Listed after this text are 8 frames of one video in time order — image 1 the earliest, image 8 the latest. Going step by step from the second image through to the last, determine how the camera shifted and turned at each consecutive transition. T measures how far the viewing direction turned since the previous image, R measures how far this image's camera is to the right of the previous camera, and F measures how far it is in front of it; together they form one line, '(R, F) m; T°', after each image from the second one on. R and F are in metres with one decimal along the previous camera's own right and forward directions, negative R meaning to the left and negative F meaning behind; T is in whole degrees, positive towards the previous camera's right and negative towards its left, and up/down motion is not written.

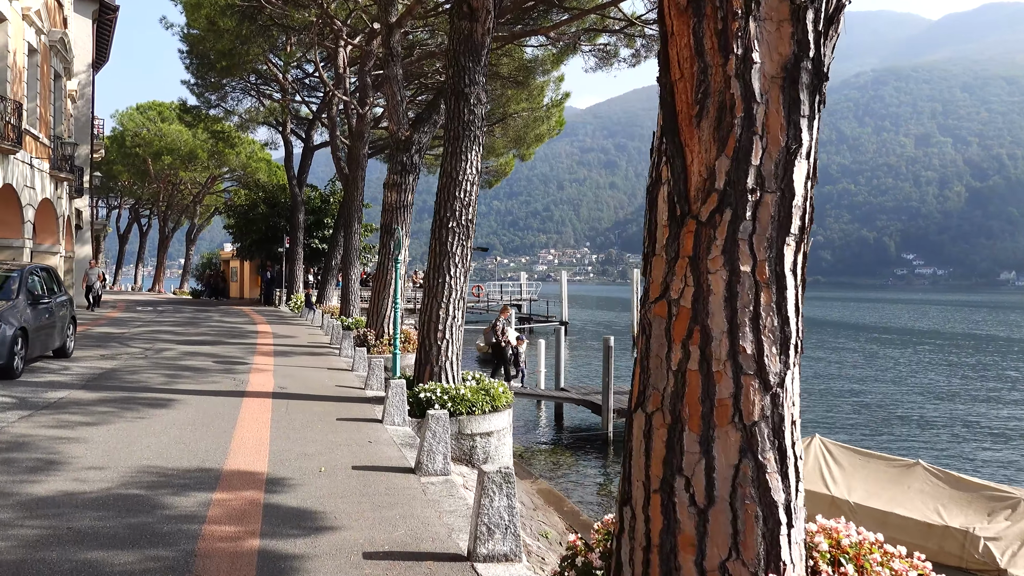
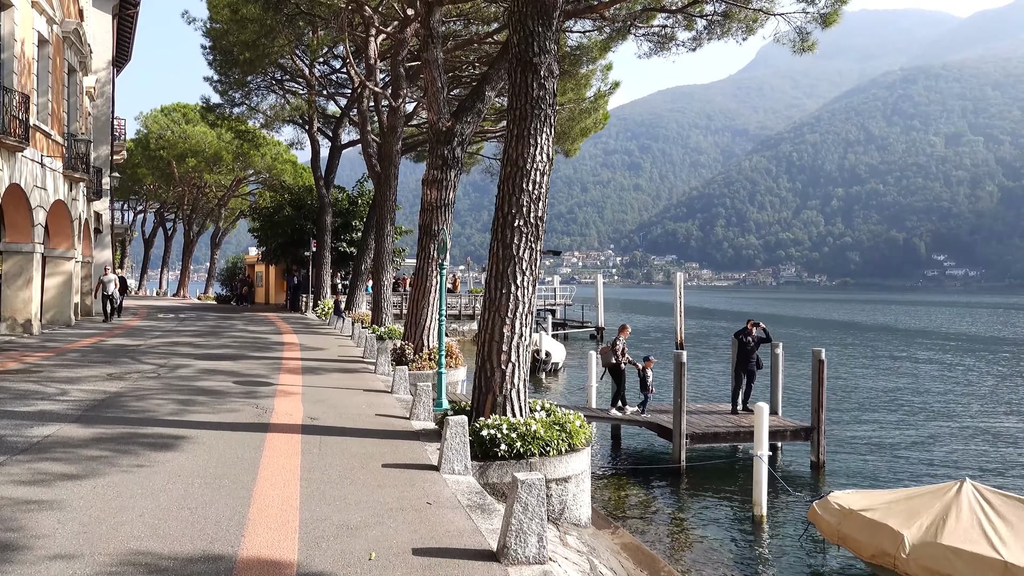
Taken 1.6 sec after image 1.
(-0.5, +1.8) m; -2°
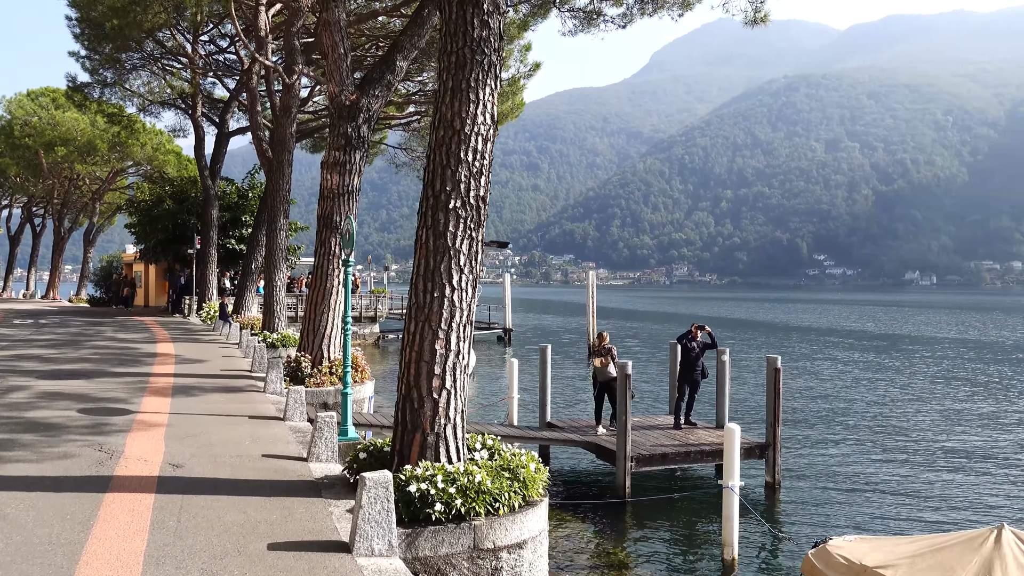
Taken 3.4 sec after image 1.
(-0.3, +2.0) m; +7°
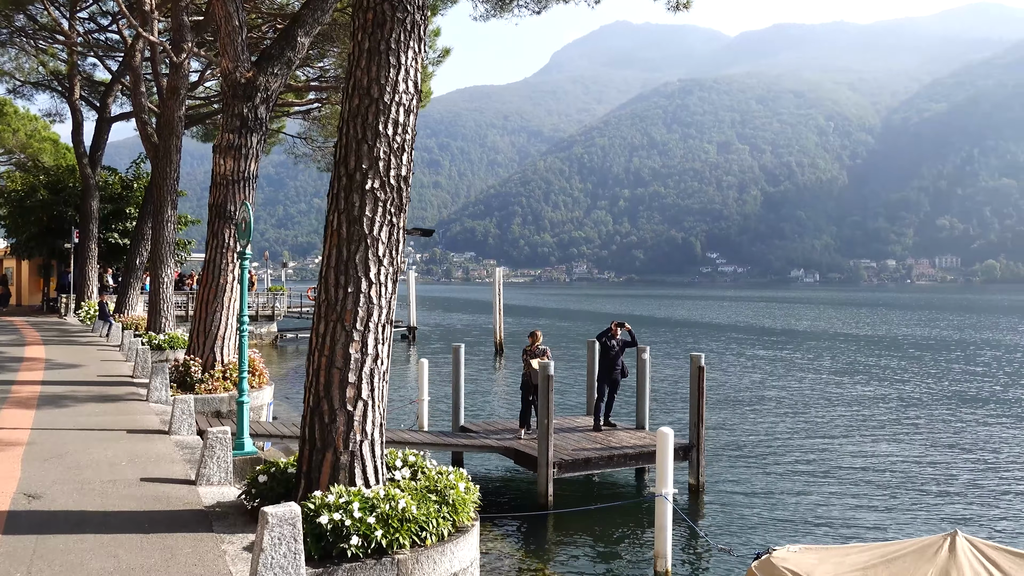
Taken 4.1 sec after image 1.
(-0.2, +0.8) m; +7°
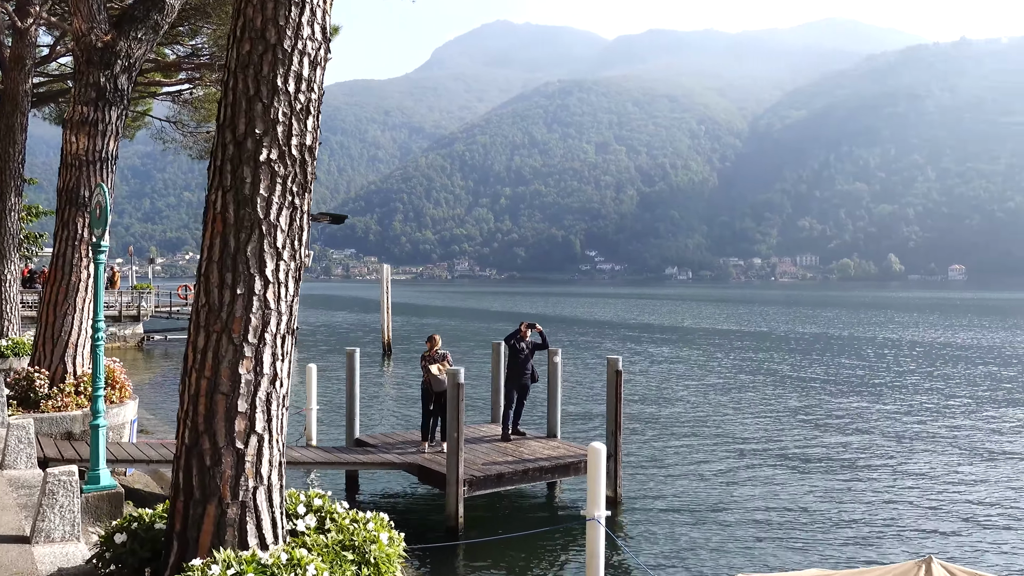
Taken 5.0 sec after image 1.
(-0.3, +1.1) m; +8°
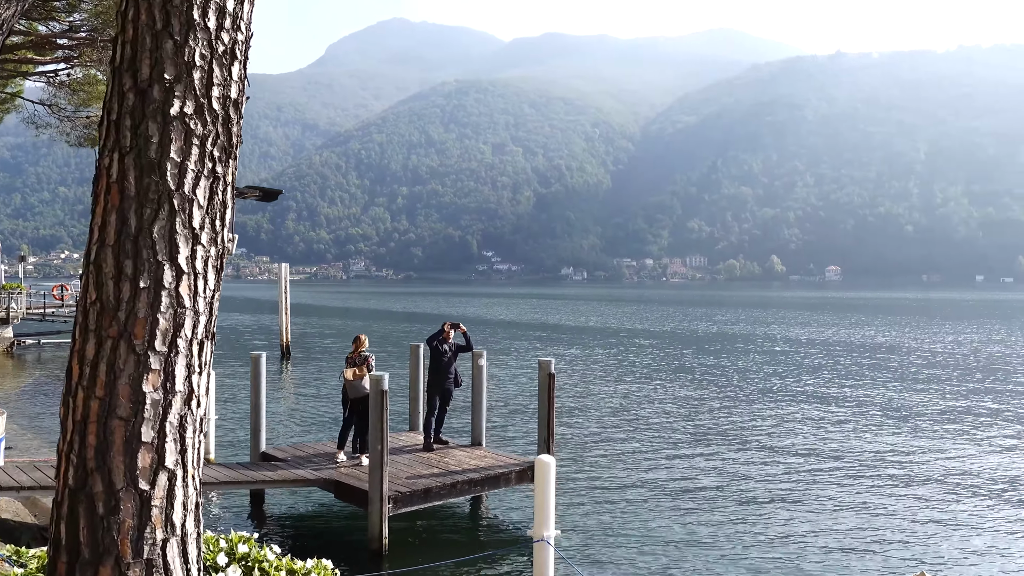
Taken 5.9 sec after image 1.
(-0.3, +0.8) m; +7°
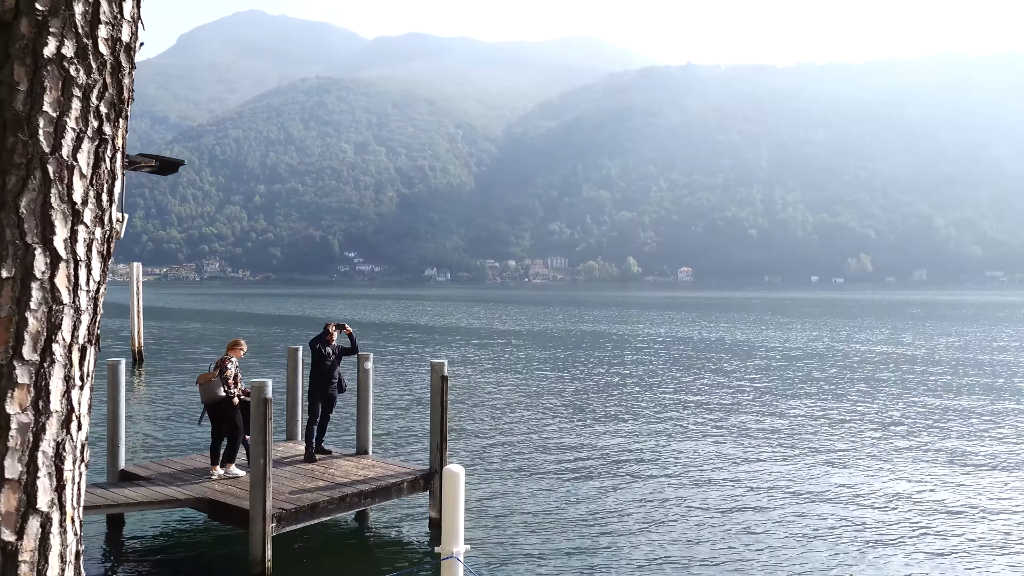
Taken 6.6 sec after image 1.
(-0.3, +0.5) m; +9°
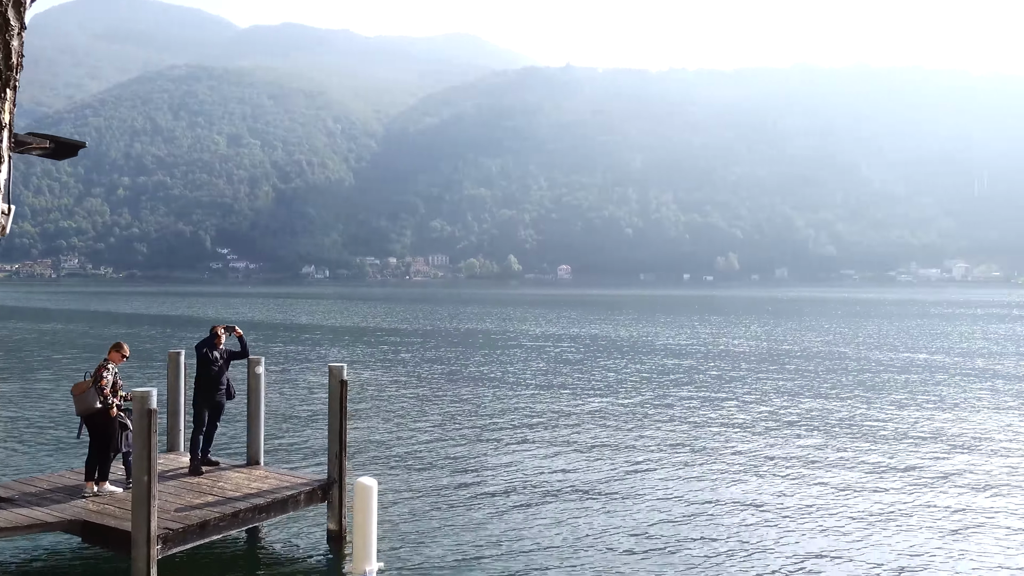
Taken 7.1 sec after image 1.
(-0.3, +0.3) m; +8°
